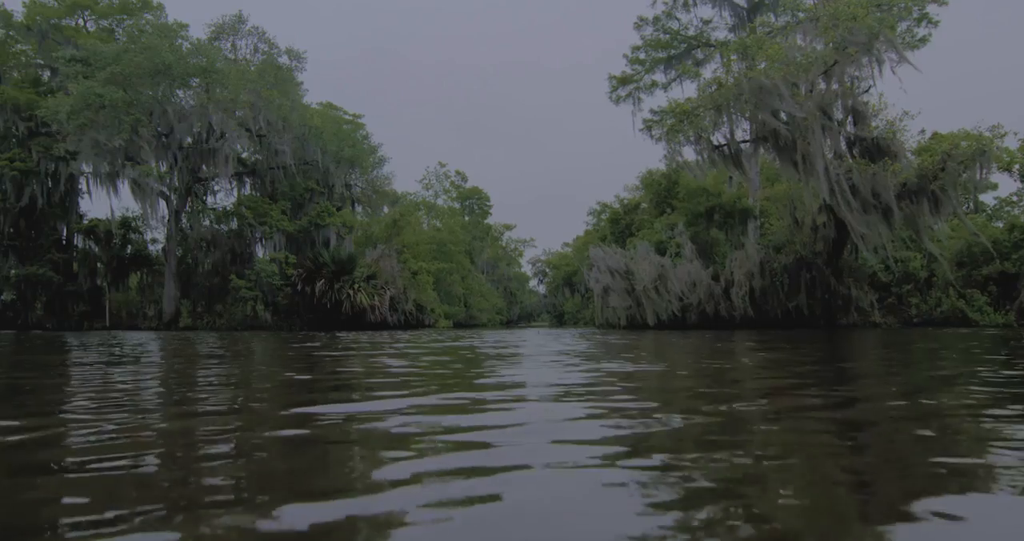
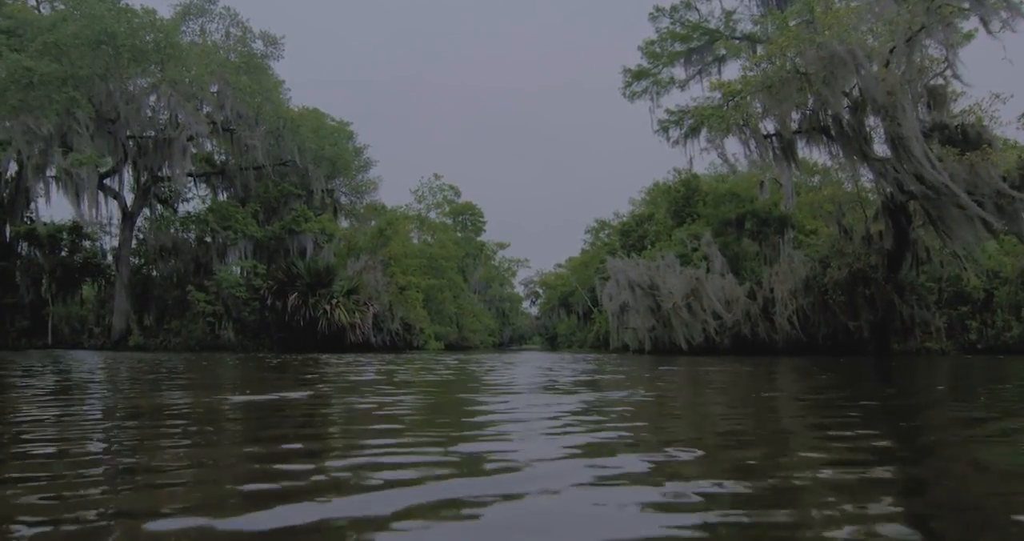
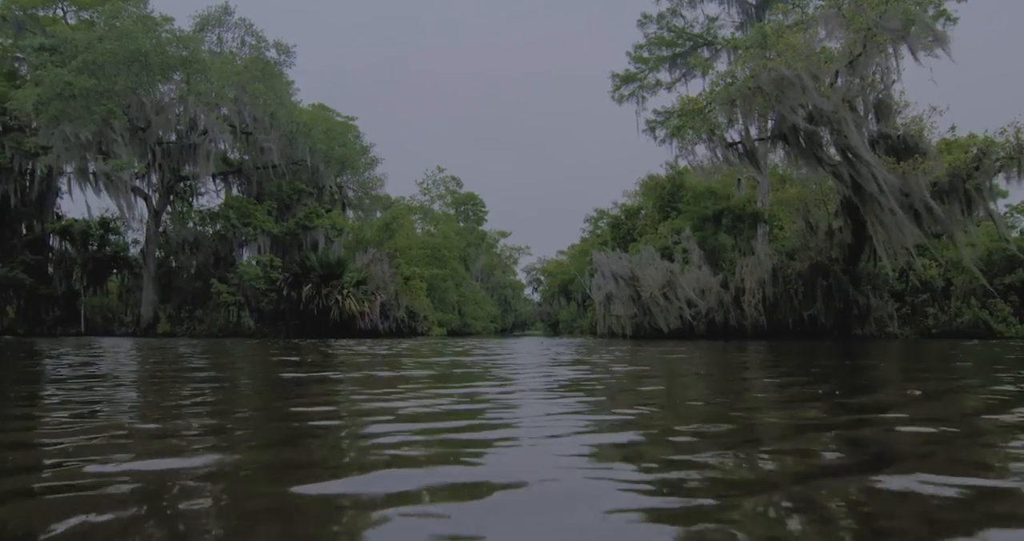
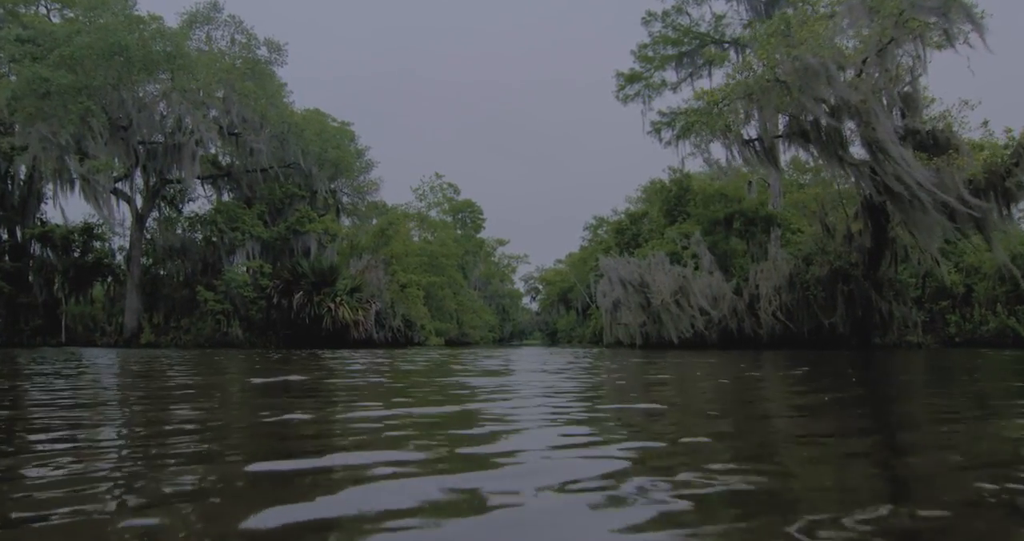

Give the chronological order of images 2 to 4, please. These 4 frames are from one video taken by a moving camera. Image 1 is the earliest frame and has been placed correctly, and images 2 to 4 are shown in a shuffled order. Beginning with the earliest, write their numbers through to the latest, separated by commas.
3, 4, 2
